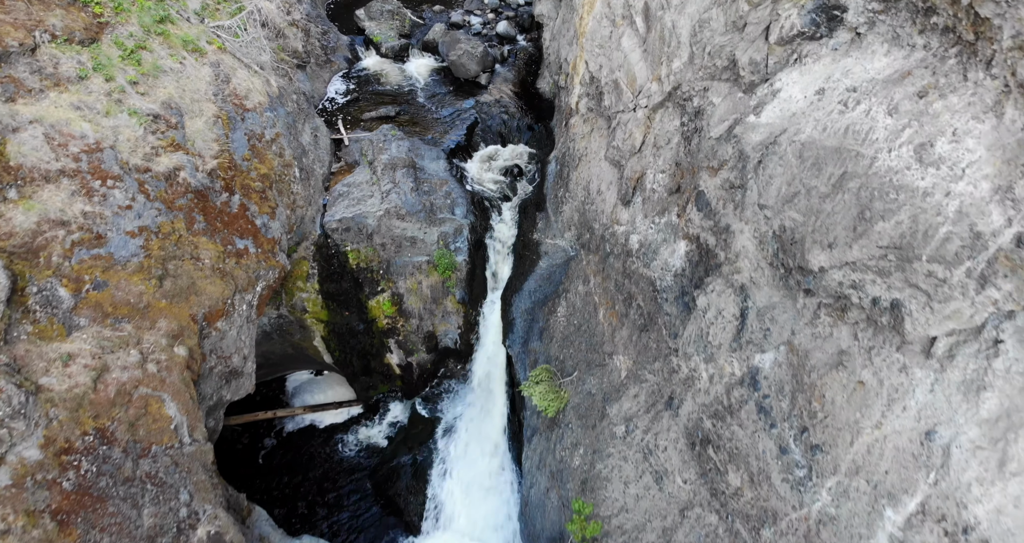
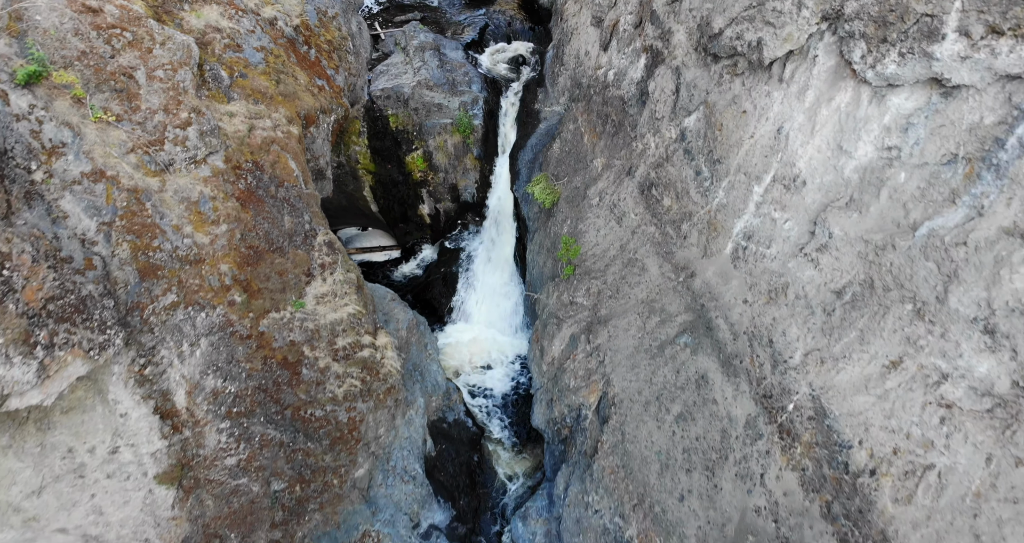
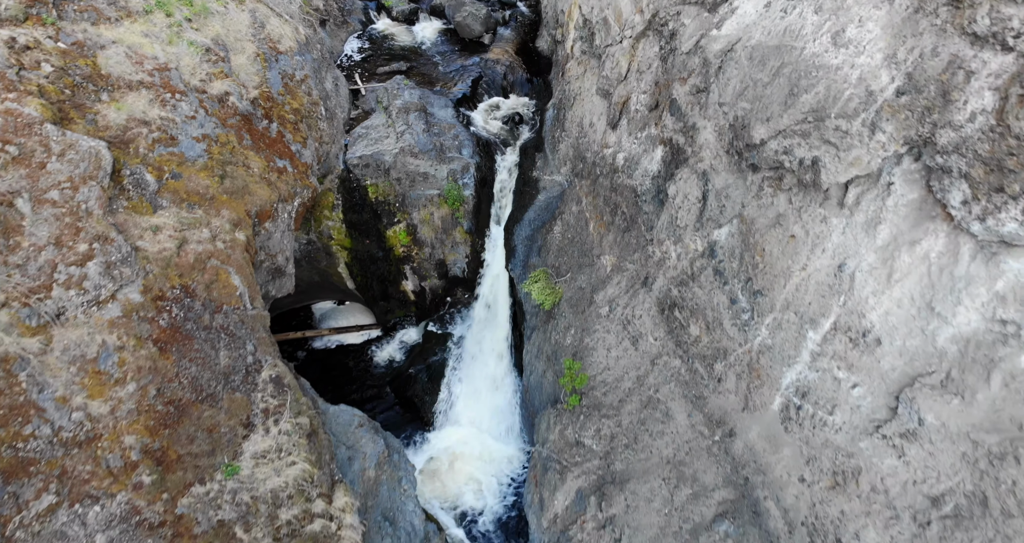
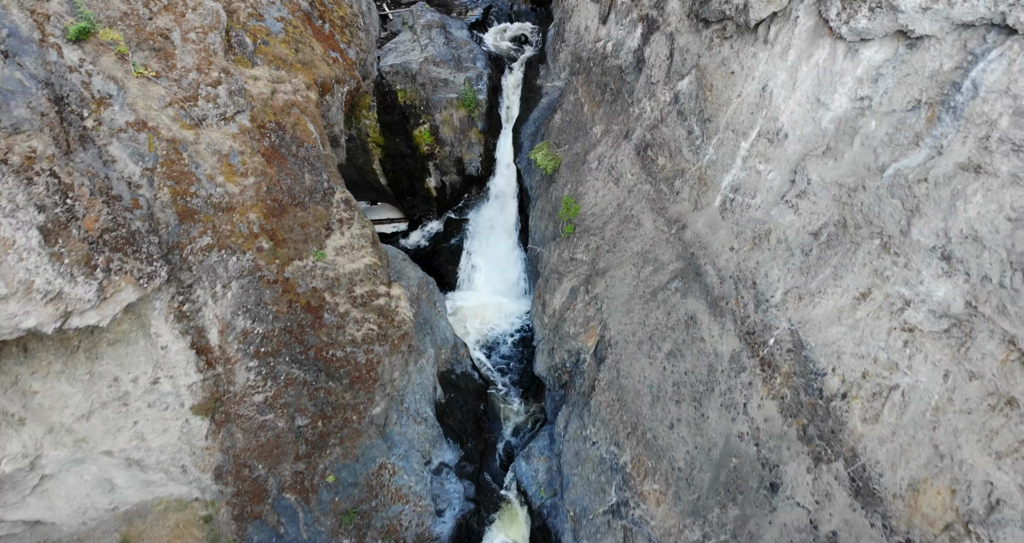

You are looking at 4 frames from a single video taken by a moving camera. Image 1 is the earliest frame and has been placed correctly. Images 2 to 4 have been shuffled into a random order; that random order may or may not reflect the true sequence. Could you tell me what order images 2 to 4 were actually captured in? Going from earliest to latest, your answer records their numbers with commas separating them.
3, 2, 4
